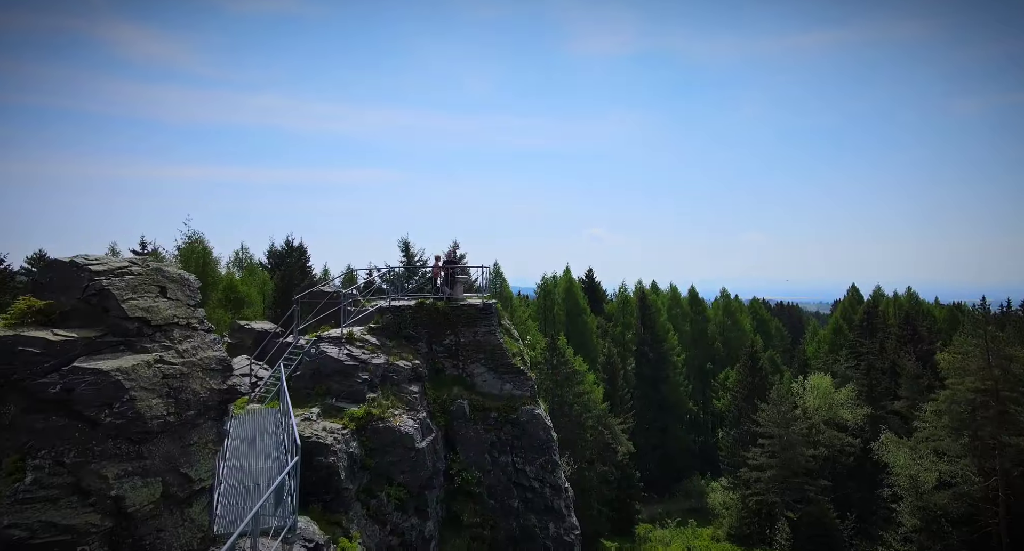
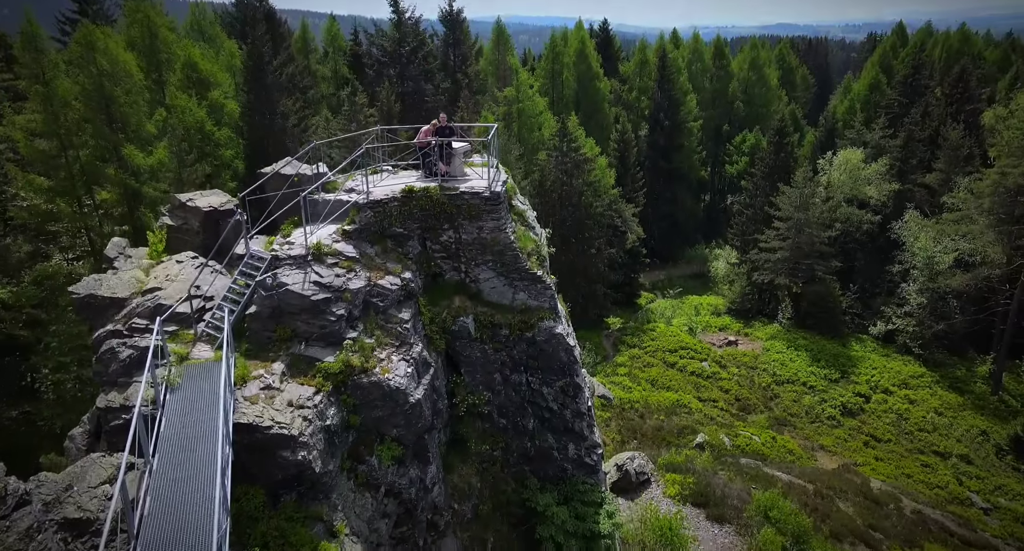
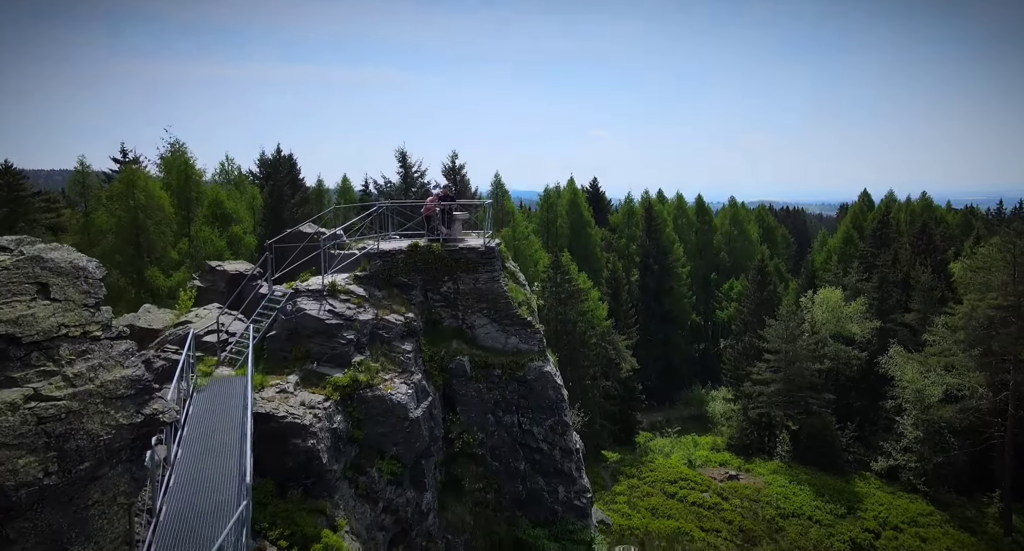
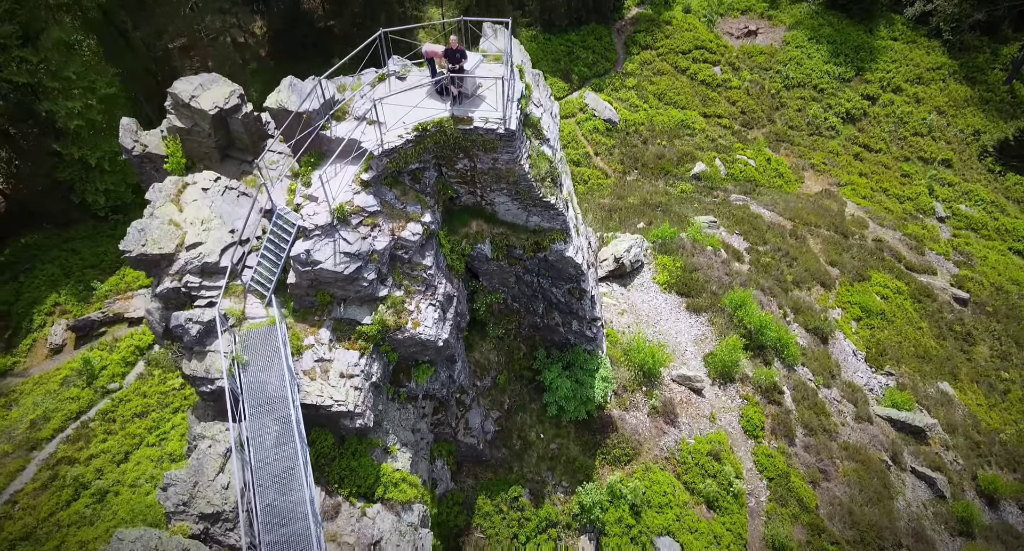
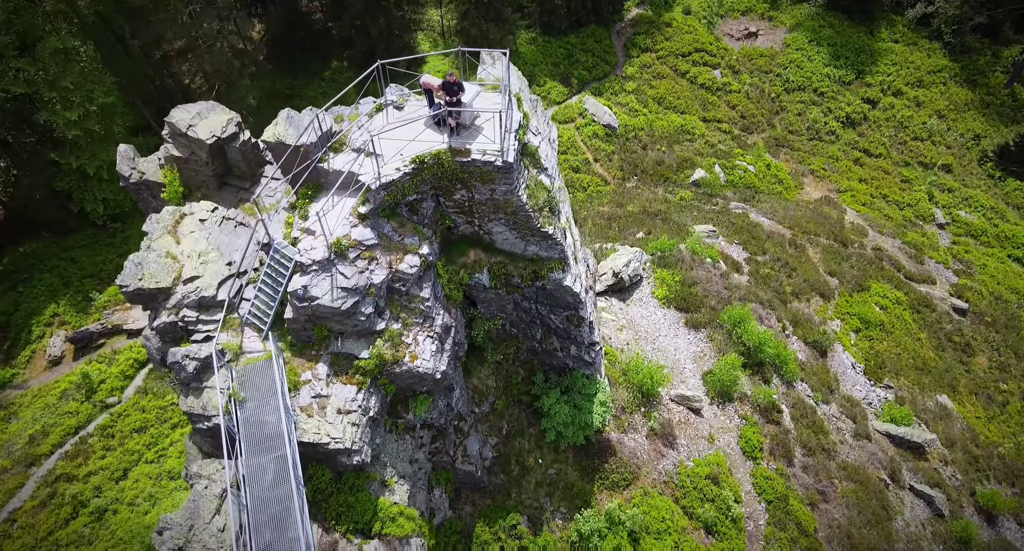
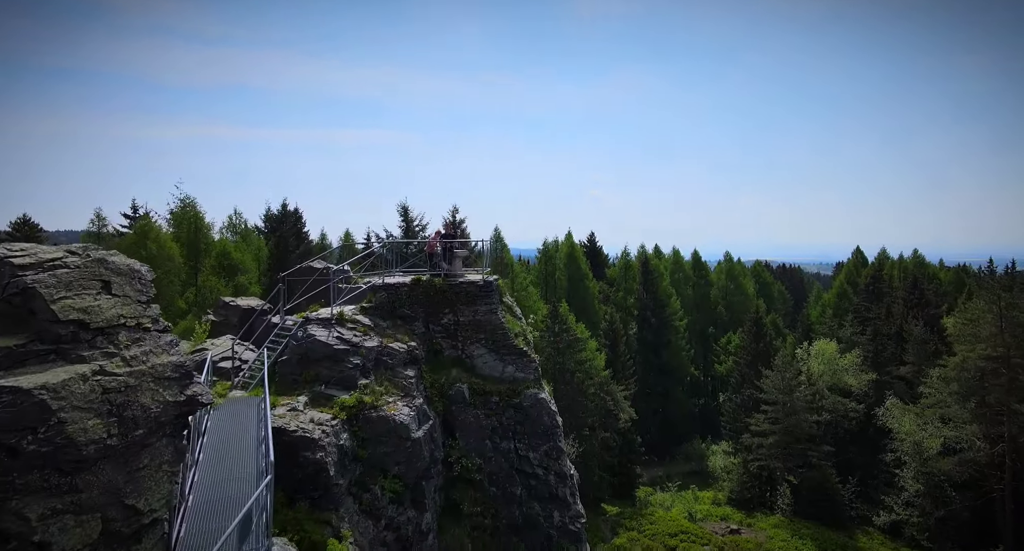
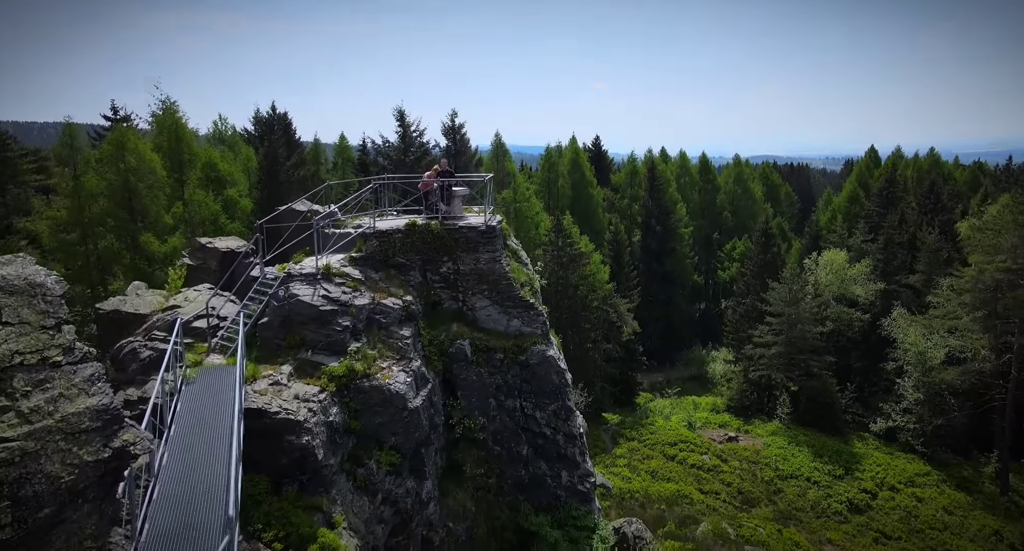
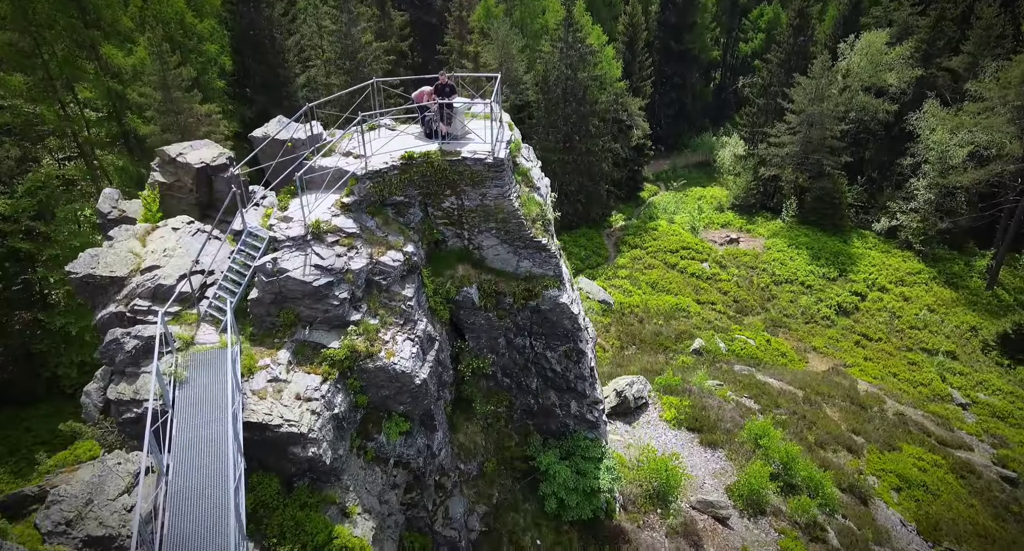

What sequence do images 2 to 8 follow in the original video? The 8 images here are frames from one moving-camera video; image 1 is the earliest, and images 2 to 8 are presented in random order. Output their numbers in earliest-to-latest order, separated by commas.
6, 3, 7, 2, 8, 4, 5
